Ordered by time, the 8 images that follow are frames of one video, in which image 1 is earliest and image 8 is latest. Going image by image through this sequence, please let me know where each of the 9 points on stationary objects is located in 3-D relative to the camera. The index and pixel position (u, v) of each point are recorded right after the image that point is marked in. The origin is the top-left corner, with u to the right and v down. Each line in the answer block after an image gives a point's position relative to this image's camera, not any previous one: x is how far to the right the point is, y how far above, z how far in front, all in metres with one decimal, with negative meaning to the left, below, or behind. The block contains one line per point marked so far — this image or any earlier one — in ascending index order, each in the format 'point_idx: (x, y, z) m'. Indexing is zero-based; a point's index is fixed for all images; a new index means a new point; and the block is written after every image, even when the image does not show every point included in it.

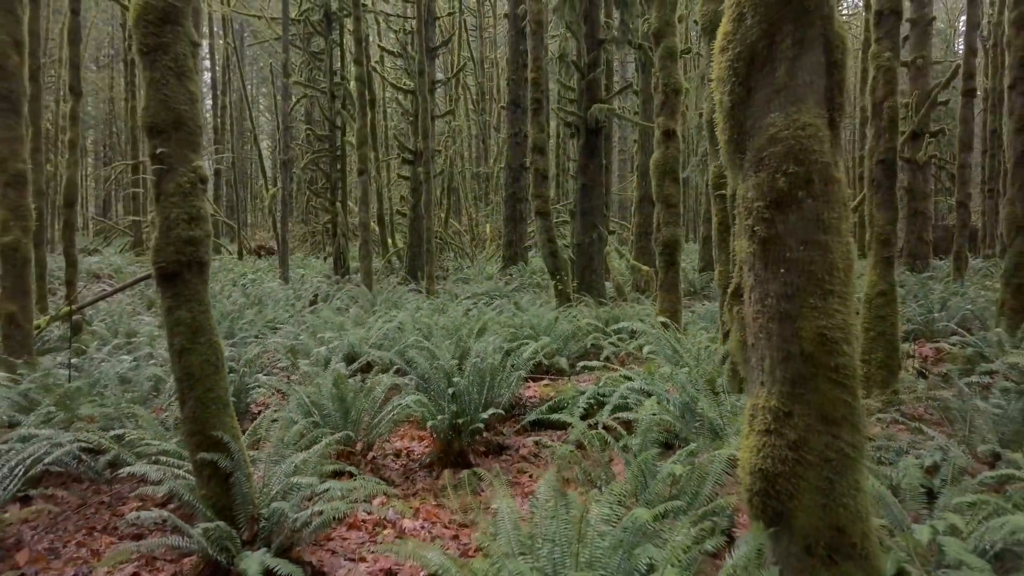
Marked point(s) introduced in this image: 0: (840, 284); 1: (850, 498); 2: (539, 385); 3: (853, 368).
0: (+0.9, 0.0, +1.8) m
1: (+0.9, -0.6, +1.8) m
2: (+0.2, -0.8, +5.5) m
3: (+0.9, -0.2, +1.8) m
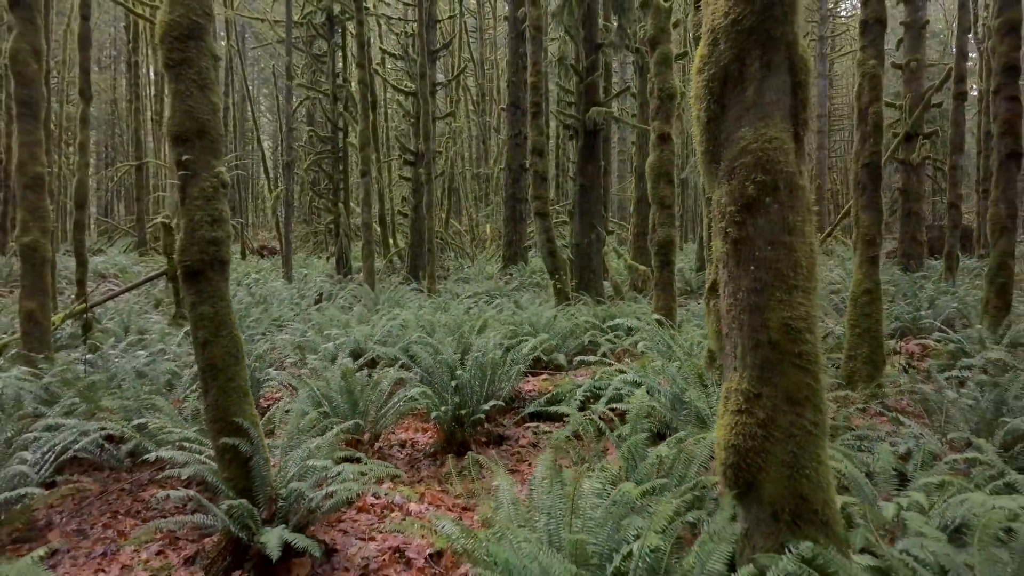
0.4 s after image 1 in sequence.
0: (+0.9, 0.0, +2.0) m
1: (+0.9, -0.5, +2.0) m
2: (+0.2, -0.8, +5.7) m
3: (+0.9, -0.2, +2.0) m
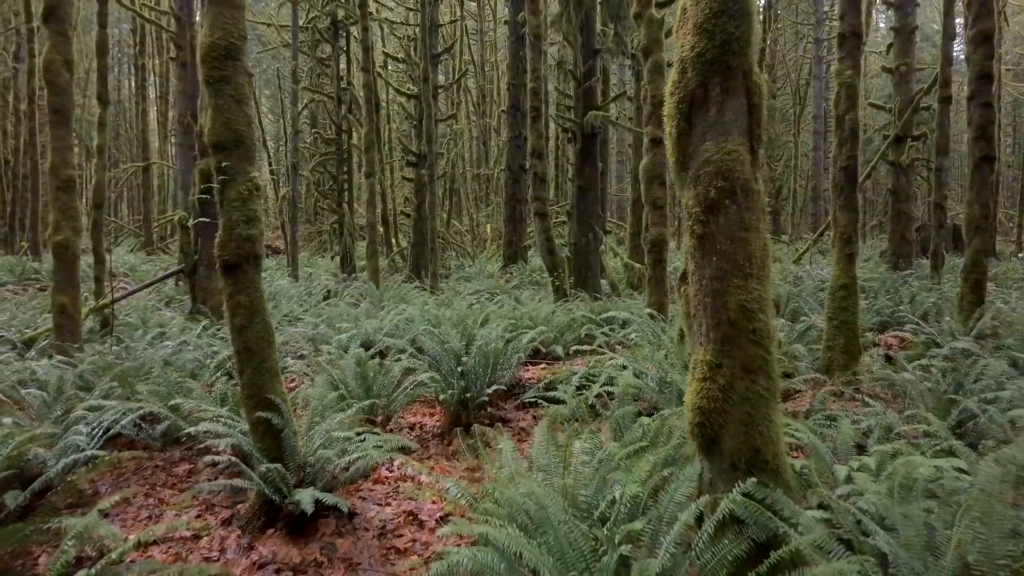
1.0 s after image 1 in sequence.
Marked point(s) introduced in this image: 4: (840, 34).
0: (+0.9, +0.1, +2.4) m
1: (+0.9, -0.5, +2.4) m
2: (+0.2, -0.7, +6.1) m
3: (+0.9, -0.2, +2.4) m
4: (+2.9, +2.3, +6.0) m
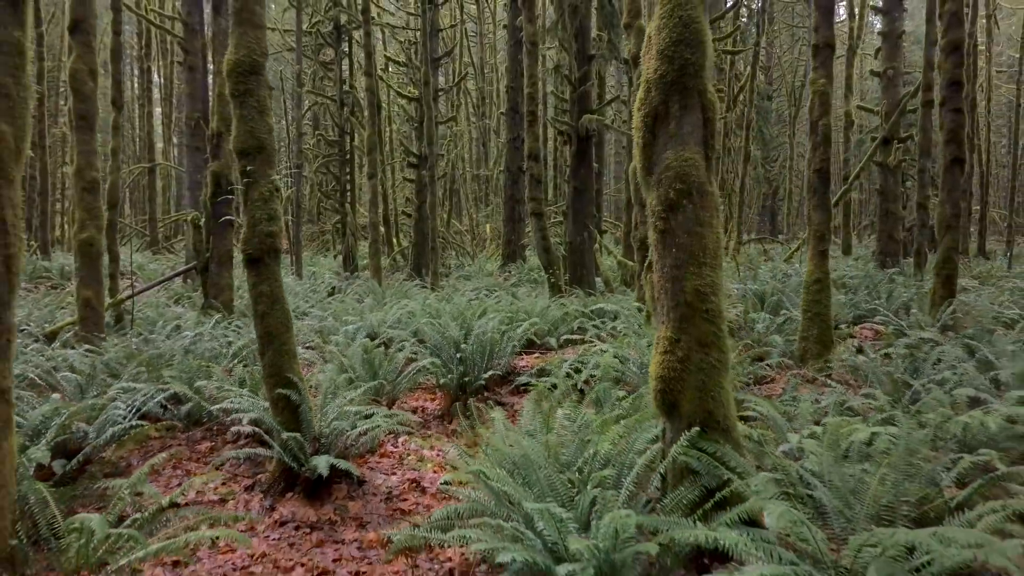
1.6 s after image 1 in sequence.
0: (+0.8, +0.1, +2.8) m
1: (+0.8, -0.4, +2.8) m
2: (+0.2, -0.7, +6.5) m
3: (+0.9, -0.1, +2.9) m
4: (+2.9, +2.3, +6.5) m
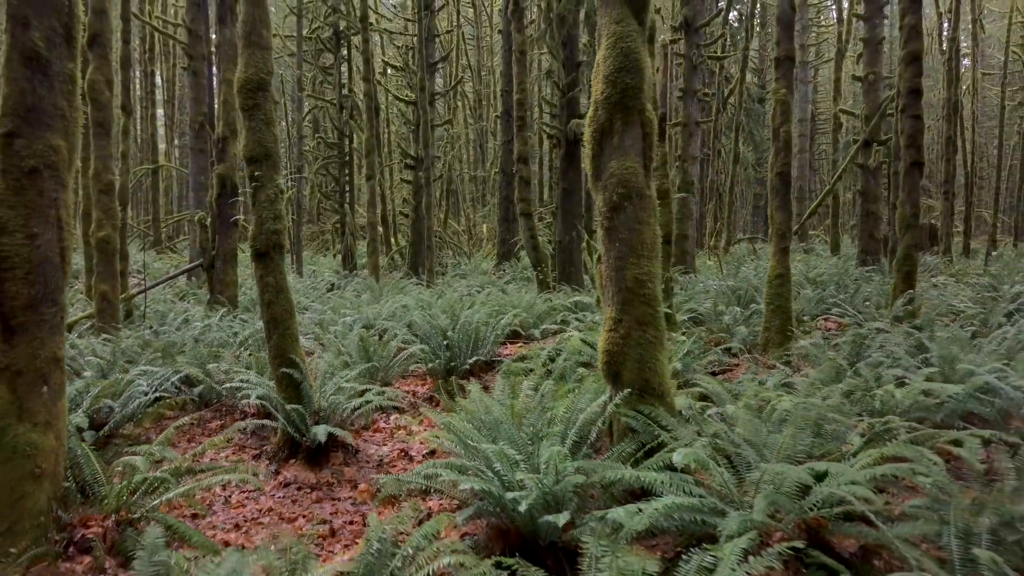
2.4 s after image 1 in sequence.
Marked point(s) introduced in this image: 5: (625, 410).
0: (+0.7, +0.2, +3.4) m
1: (+0.7, -0.4, +3.3) m
2: (0.0, -0.6, +7.0) m
3: (+0.7, 0.0, +3.4) m
4: (+2.8, +2.4, +7.0) m
5: (+0.5, -0.6, +3.2) m
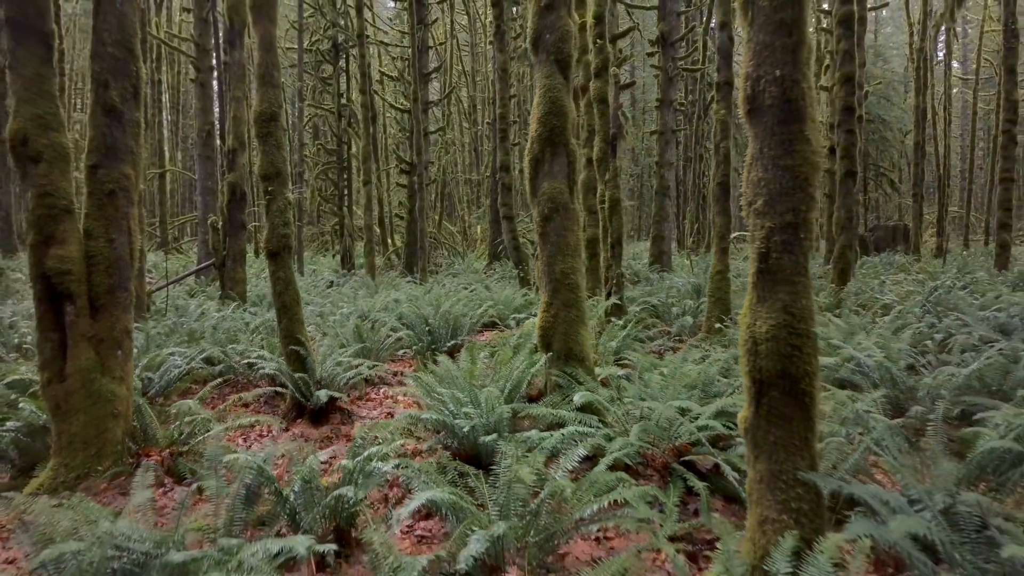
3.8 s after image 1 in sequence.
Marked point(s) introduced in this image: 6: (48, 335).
0: (+0.4, +0.2, +4.4) m
1: (+0.4, -0.3, +4.4) m
2: (-0.3, -0.5, +8.1) m
3: (+0.4, 0.0, +4.4) m
4: (+2.5, +2.5, +8.0) m
5: (+0.2, -0.5, +4.2) m
6: (-2.6, -0.3, +3.8) m
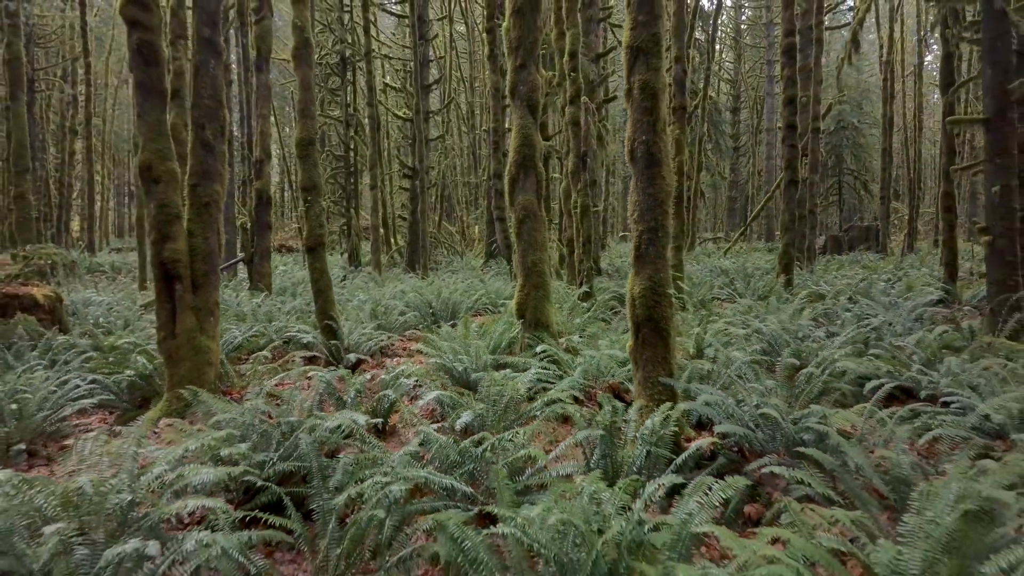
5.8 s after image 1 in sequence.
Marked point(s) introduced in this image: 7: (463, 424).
0: (+0.2, +0.4, +6.0) m
1: (+0.3, -0.2, +6.0) m
2: (-0.4, -0.4, +9.6) m
3: (+0.3, +0.1, +6.0) m
4: (+2.3, +2.6, +9.6) m
5: (+0.1, -0.4, +5.8) m
6: (-2.8, -0.1, +5.4) m
7: (-0.3, -0.8, +3.8) m
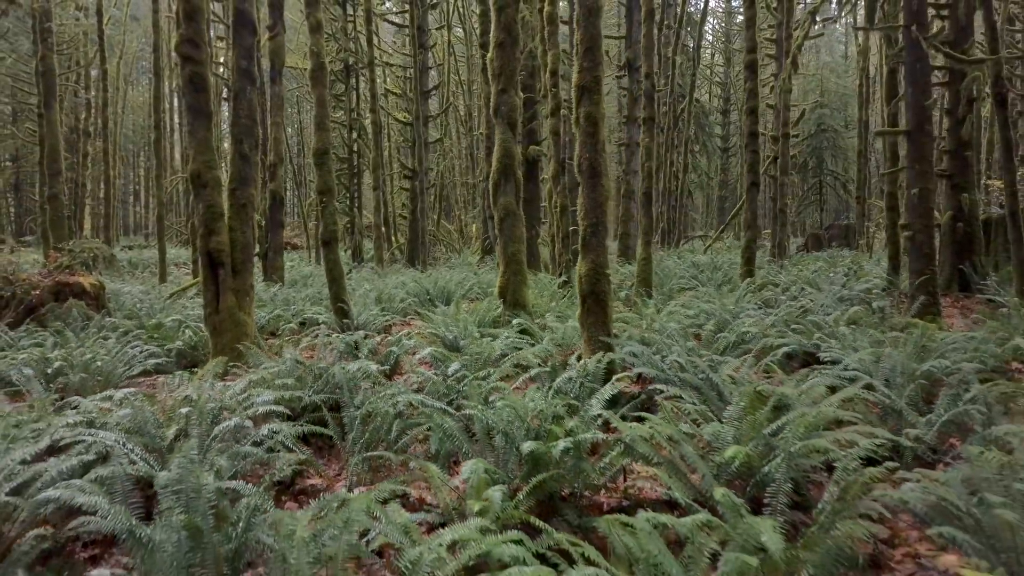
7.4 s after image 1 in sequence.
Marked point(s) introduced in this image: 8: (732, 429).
0: (+0.1, +0.5, +7.2) m
1: (+0.1, 0.0, +7.2) m
2: (-0.6, -0.3, +10.9) m
3: (+0.1, +0.3, +7.2) m
4: (+2.1, +2.7, +10.8) m
5: (-0.1, -0.2, +7.0) m
6: (-3.0, 0.0, +6.6) m
7: (-0.5, -0.6, +5.1) m
8: (+1.1, -0.7, +3.4) m
